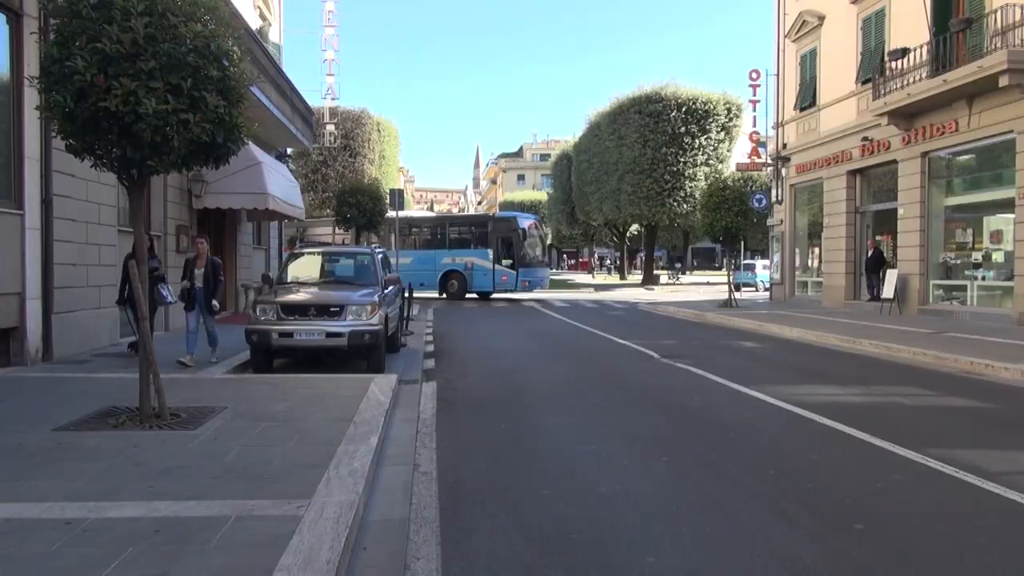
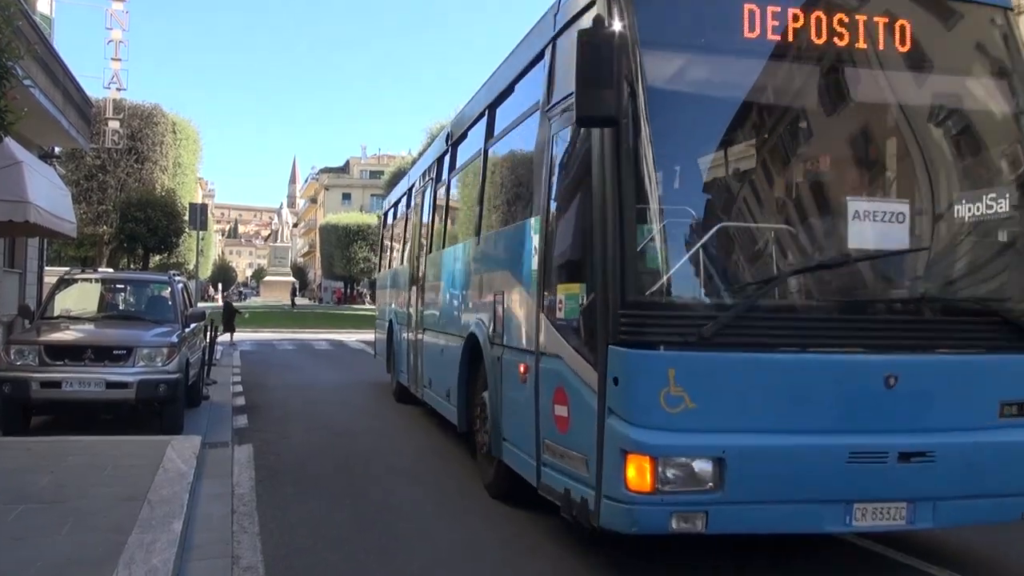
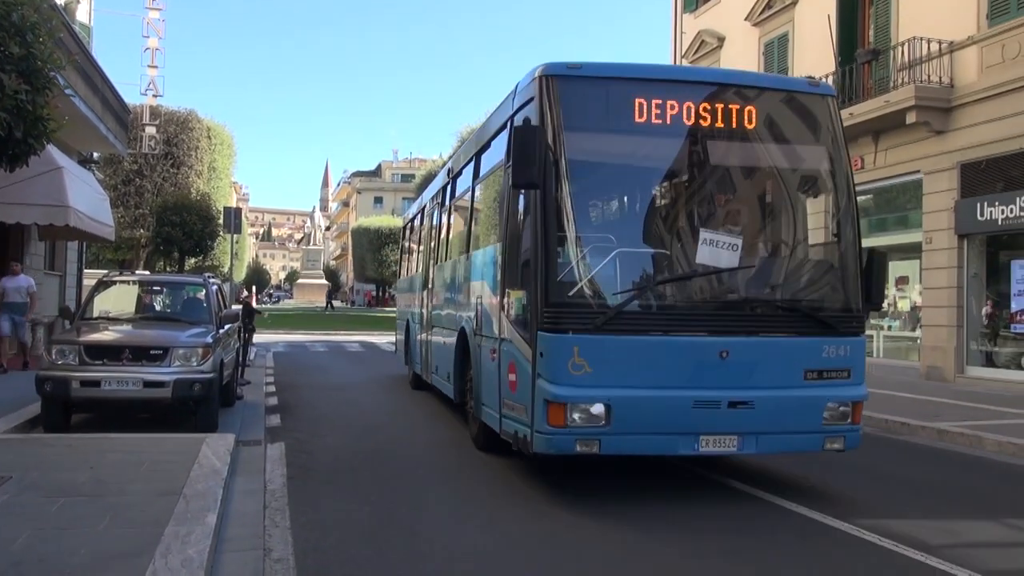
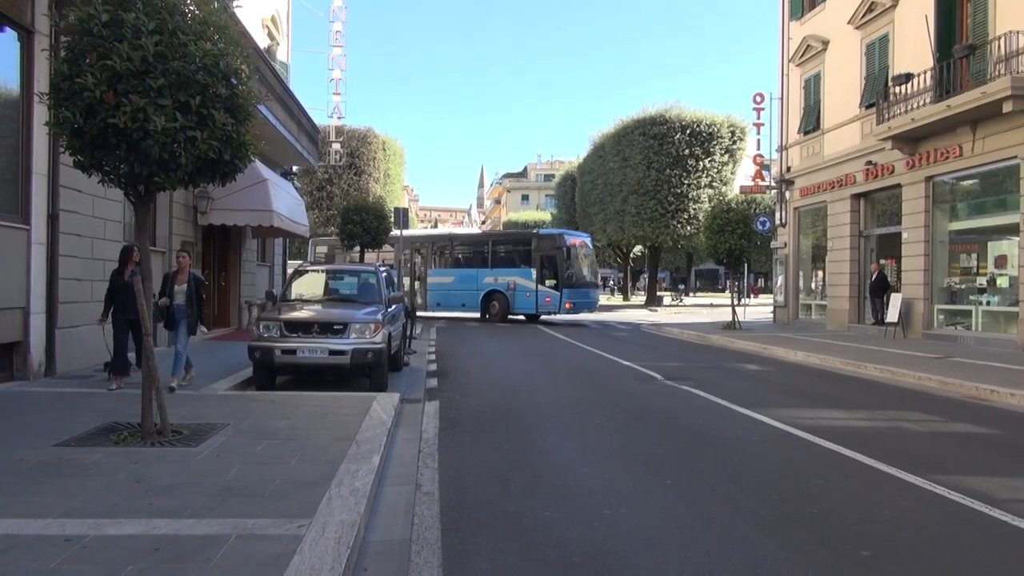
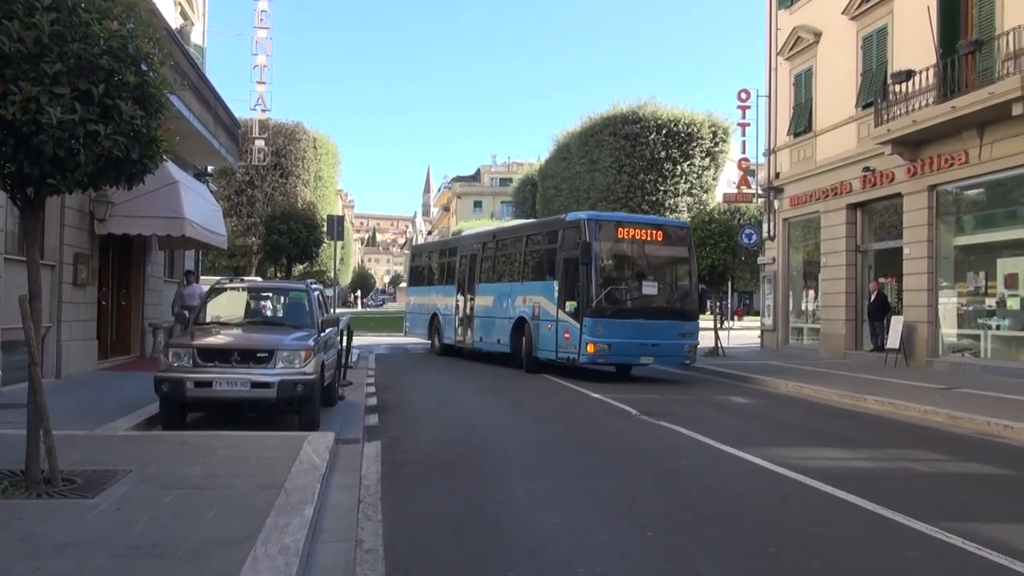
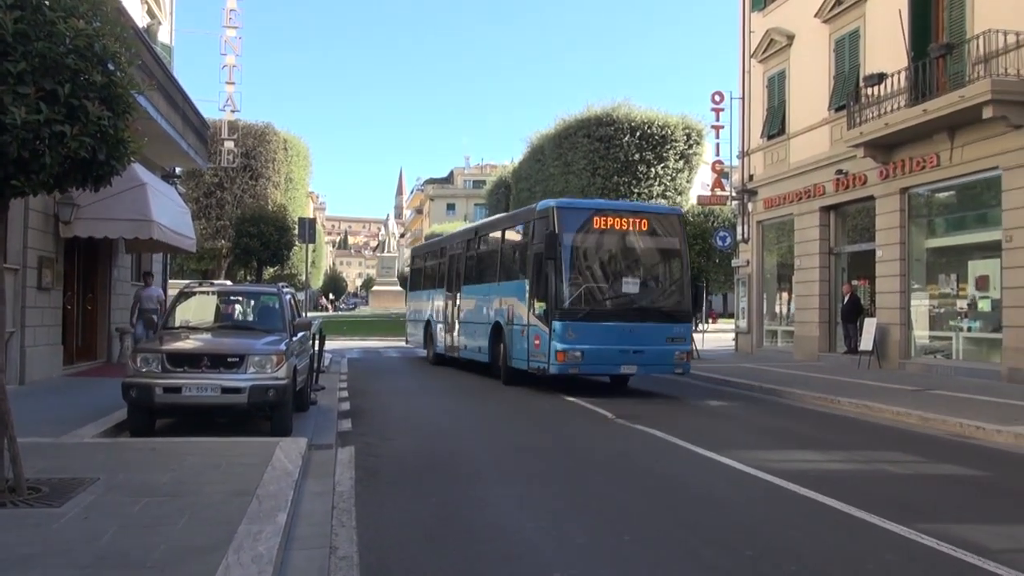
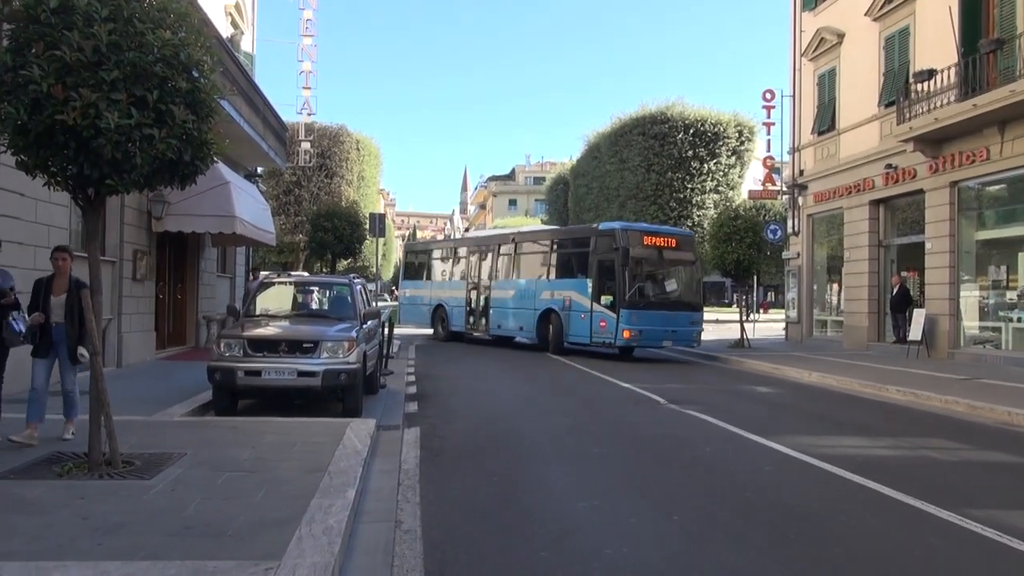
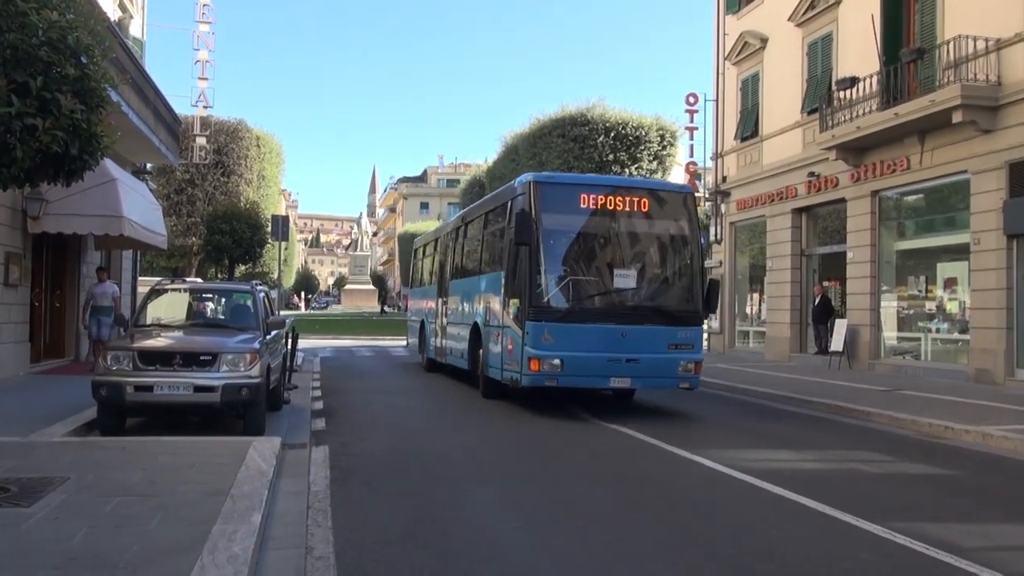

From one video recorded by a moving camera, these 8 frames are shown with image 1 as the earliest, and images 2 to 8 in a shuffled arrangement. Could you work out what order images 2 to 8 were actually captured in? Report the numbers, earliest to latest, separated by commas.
4, 7, 5, 6, 8, 3, 2
